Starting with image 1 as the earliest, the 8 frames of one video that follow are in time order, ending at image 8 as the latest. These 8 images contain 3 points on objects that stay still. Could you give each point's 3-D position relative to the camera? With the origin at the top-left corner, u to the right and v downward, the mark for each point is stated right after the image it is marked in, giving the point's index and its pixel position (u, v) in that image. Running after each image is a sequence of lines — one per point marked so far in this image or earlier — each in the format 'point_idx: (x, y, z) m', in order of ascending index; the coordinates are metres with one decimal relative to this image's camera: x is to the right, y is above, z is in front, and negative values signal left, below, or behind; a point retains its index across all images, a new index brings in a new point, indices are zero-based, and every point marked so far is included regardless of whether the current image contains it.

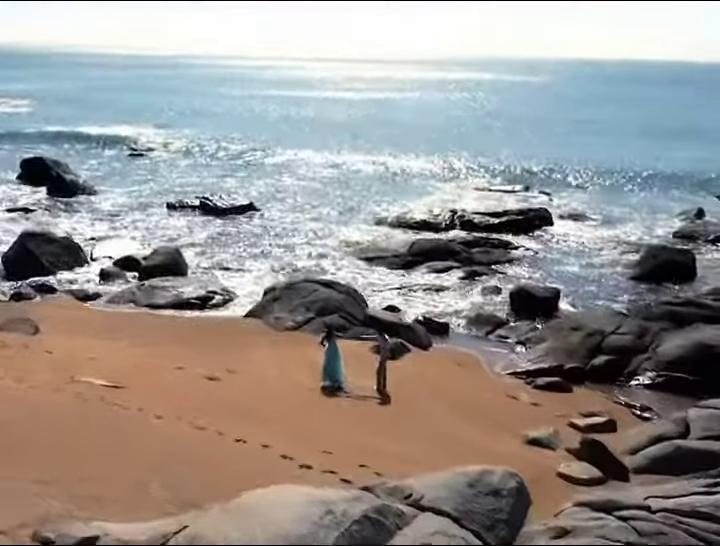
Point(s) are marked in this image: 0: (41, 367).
0: (-4.7, -1.5, +14.4) m
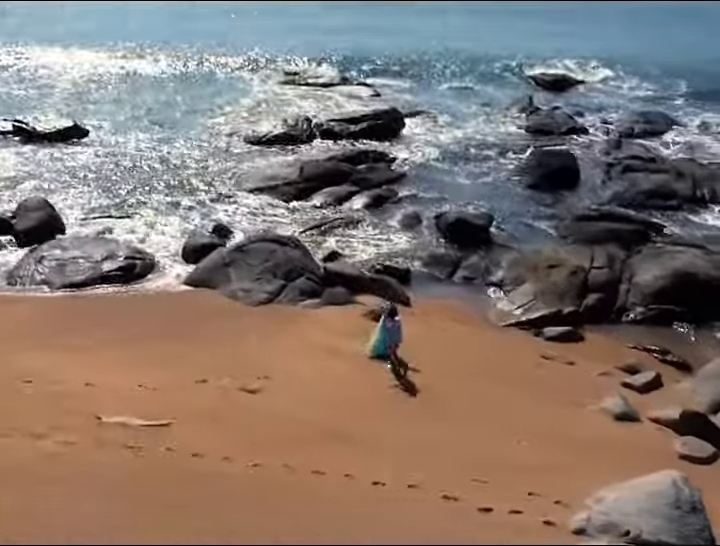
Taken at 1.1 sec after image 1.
0: (-3.7, -1.7, +11.8) m
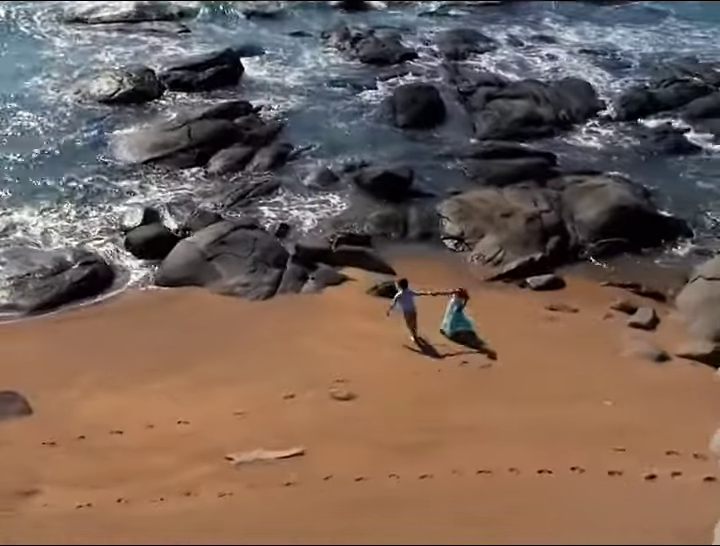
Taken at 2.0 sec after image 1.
0: (-2.1, -2.3, +11.4) m
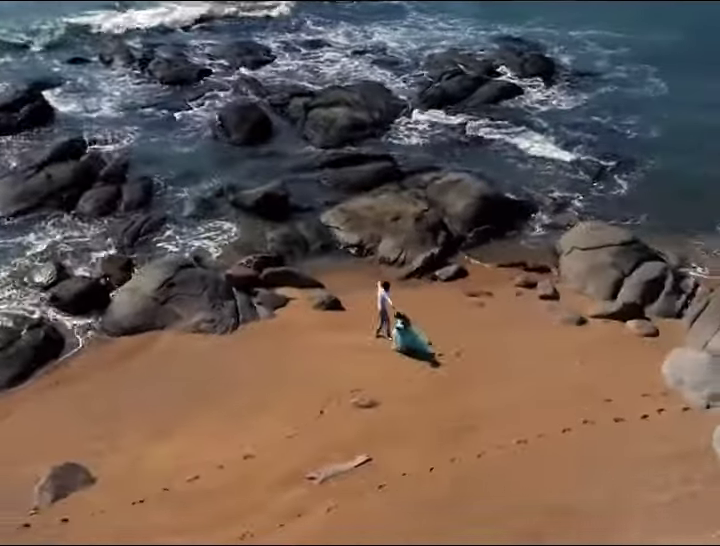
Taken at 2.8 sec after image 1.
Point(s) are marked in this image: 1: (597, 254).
0: (-1.1, -2.9, +12.6) m
1: (+4.6, +0.4, +19.1) m
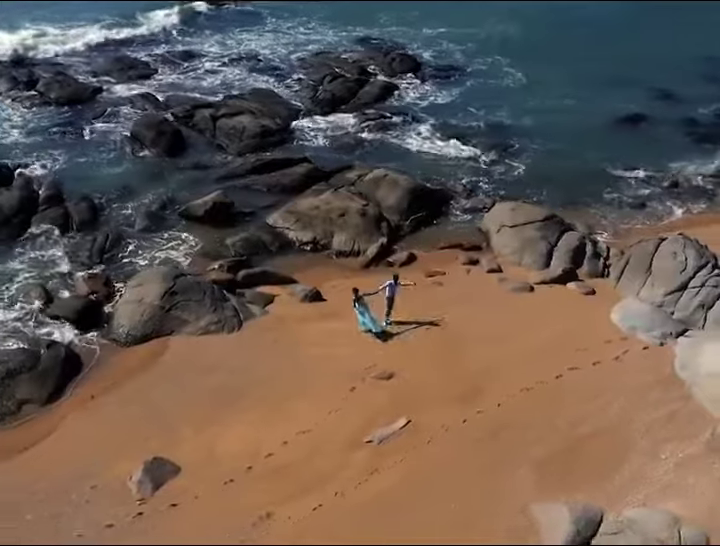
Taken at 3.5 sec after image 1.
0: (-0.3, -2.8, +14.7) m
1: (+3.7, +1.0, +22.2) m
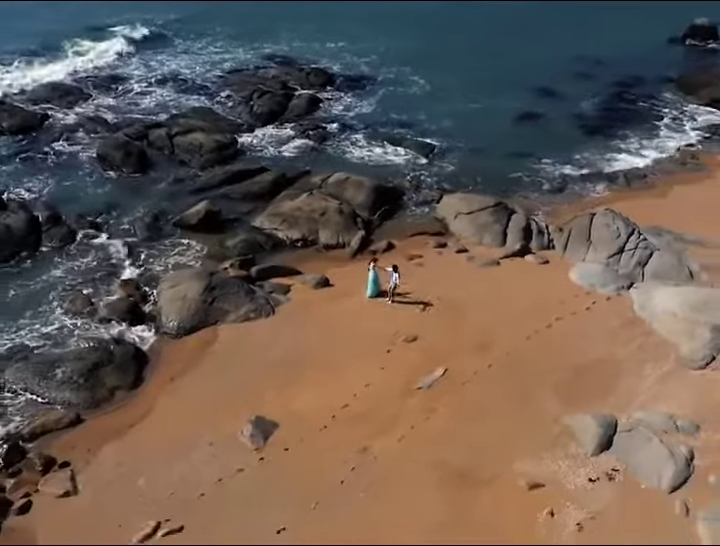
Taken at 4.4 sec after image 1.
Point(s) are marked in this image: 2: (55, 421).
0: (+0.8, -2.4, +18.4) m
1: (+3.2, +1.5, +26.4) m
2: (-5.7, -2.7, +18.2) m
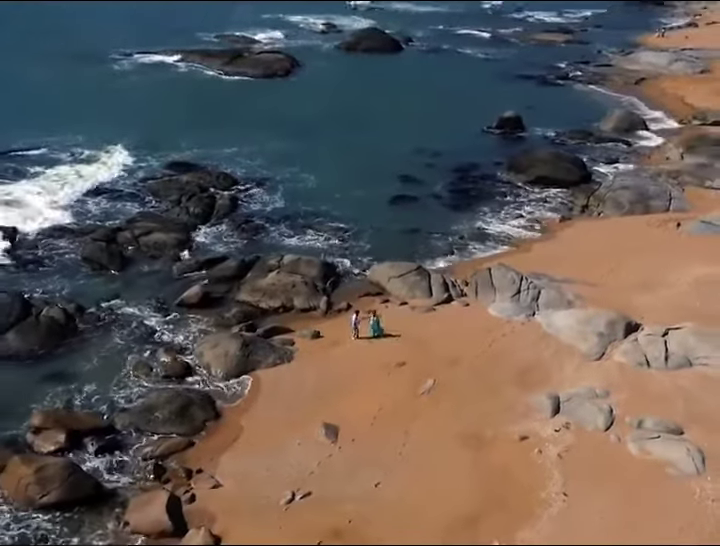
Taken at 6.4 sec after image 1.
0: (+1.5, -3.6, +26.7) m
1: (+1.8, -0.1, +35.3) m
2: (-4.7, -4.4, +25.2) m
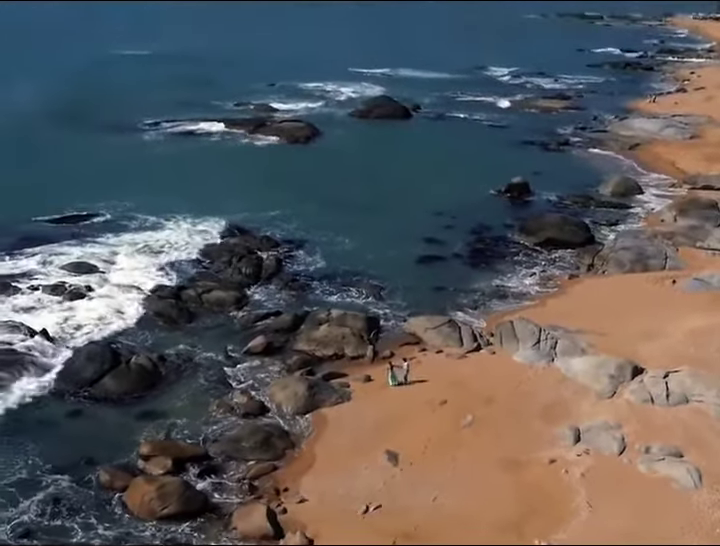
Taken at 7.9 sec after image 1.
0: (+3.2, -5.3, +32.0) m
1: (+3.4, -2.3, +40.8) m
2: (-3.0, -6.0, +30.3) m
